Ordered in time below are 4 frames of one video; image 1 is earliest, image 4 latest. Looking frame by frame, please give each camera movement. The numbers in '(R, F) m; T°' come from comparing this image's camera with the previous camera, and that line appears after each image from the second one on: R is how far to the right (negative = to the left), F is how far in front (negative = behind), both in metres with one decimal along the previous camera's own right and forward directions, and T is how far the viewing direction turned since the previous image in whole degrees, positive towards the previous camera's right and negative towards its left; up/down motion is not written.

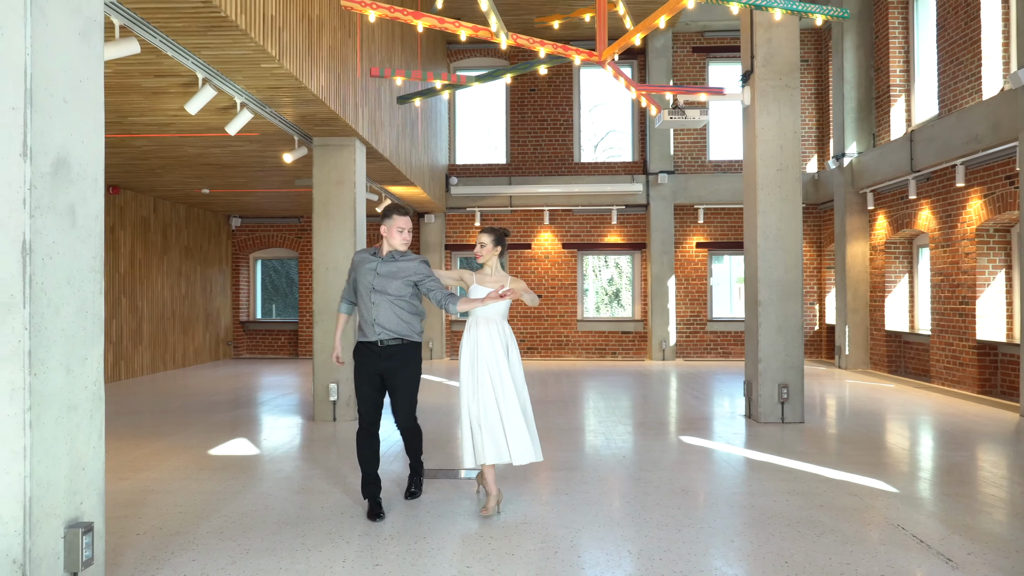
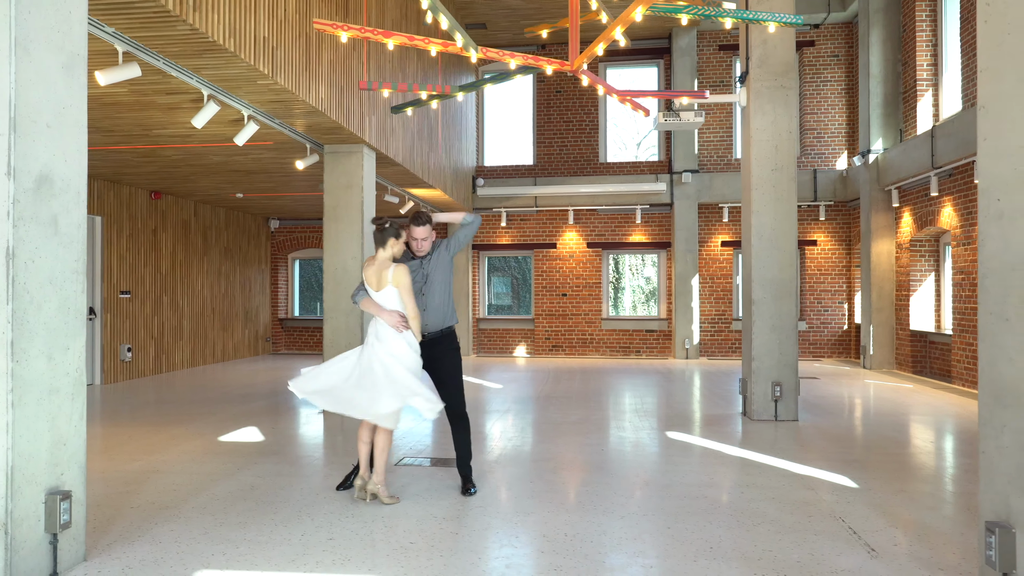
(+0.5, -0.2) m; -4°
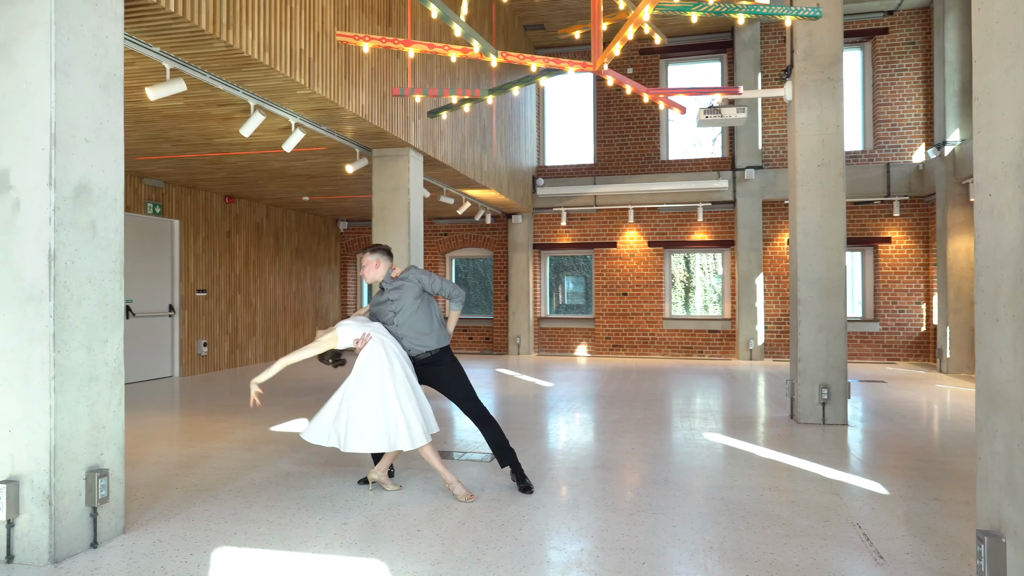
(+0.4, -0.1) m; -7°
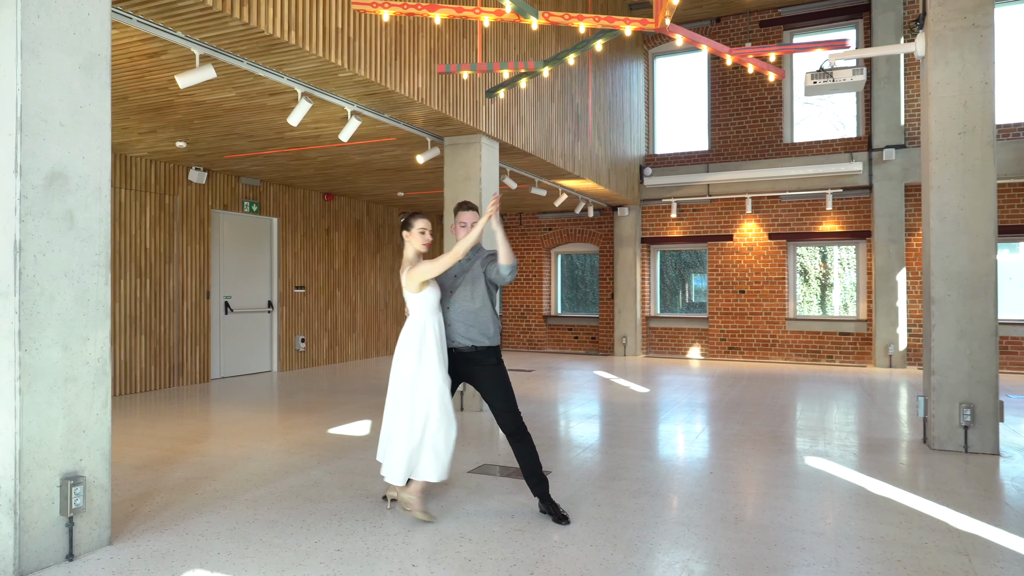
(+0.5, +0.6) m; -11°
